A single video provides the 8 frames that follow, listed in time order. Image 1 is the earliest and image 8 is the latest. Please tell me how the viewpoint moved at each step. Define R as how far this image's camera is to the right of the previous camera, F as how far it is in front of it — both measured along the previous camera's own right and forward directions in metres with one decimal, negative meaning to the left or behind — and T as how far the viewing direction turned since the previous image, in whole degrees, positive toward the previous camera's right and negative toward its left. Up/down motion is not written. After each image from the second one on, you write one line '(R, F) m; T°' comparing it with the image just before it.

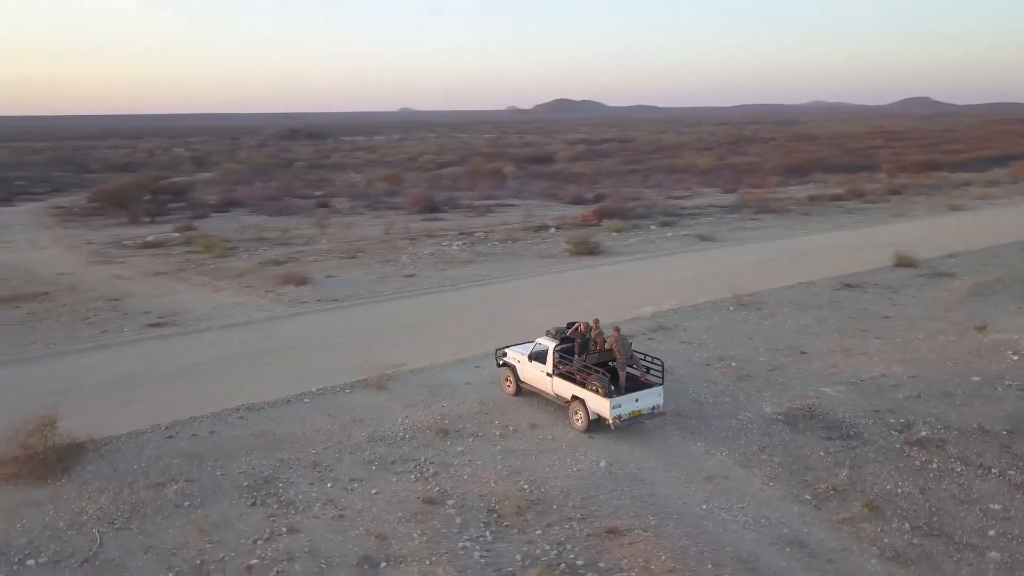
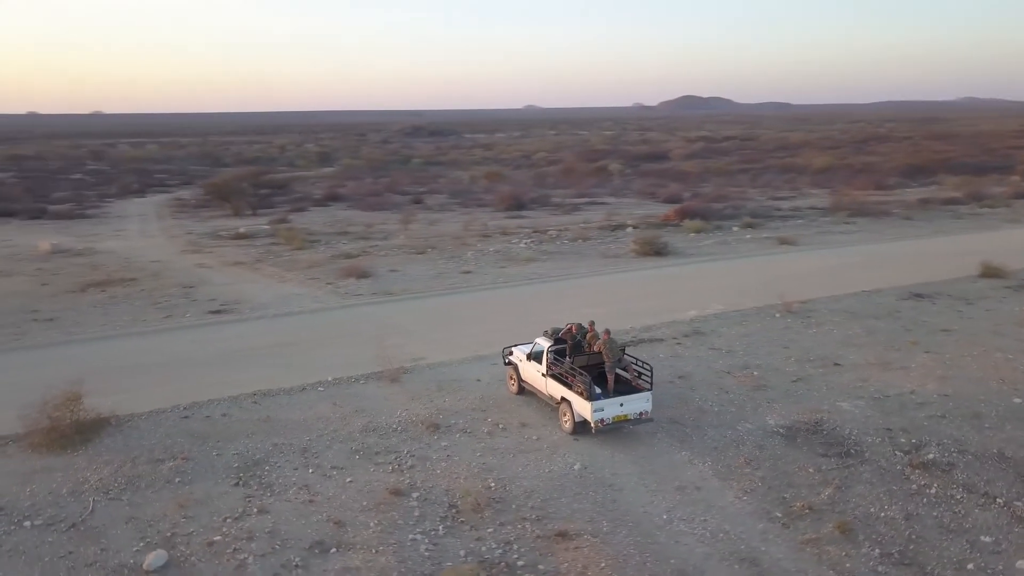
(+1.7, +0.1) m; -8°
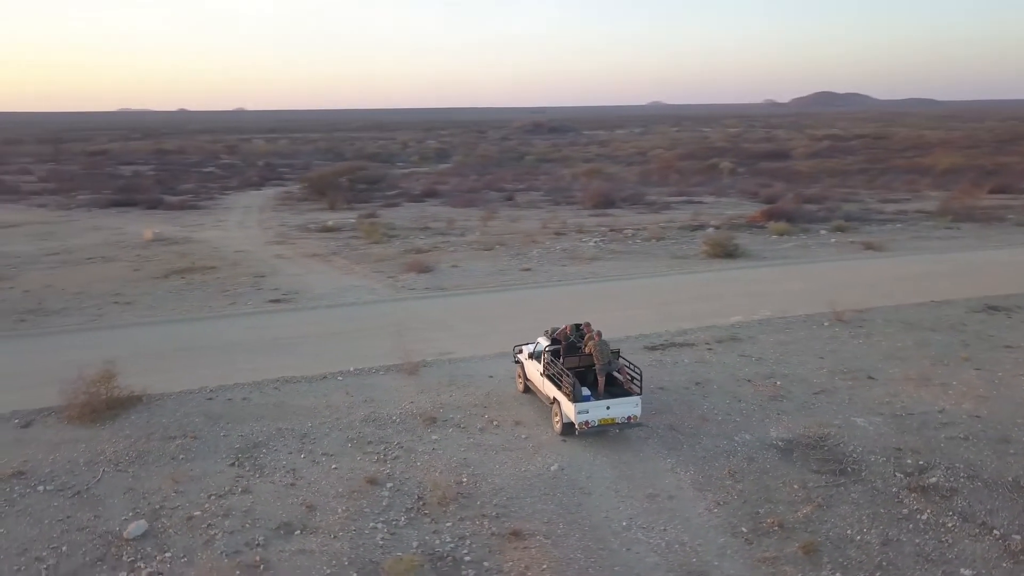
(+1.6, +0.1) m; -8°
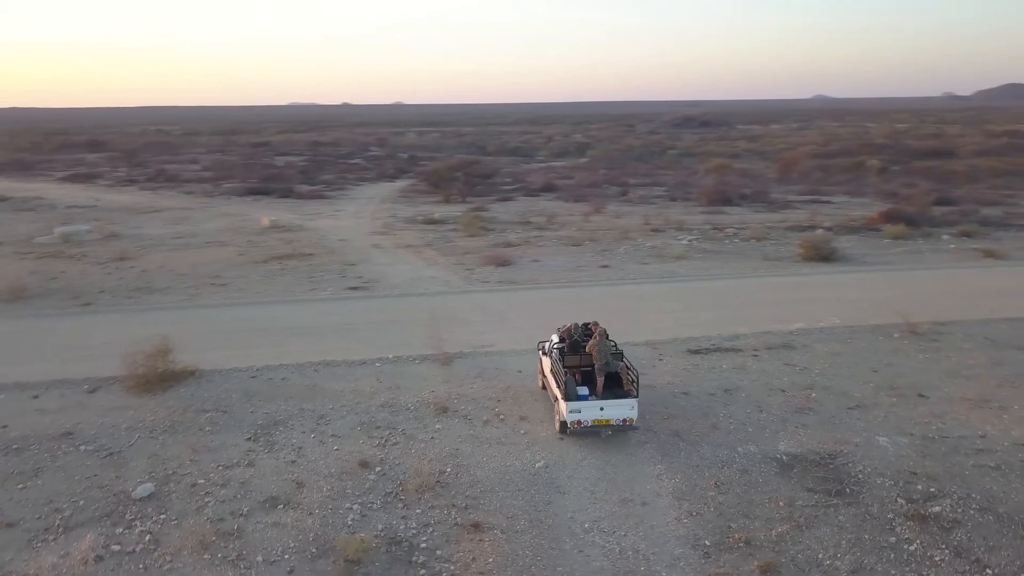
(+1.8, +0.1) m; -10°
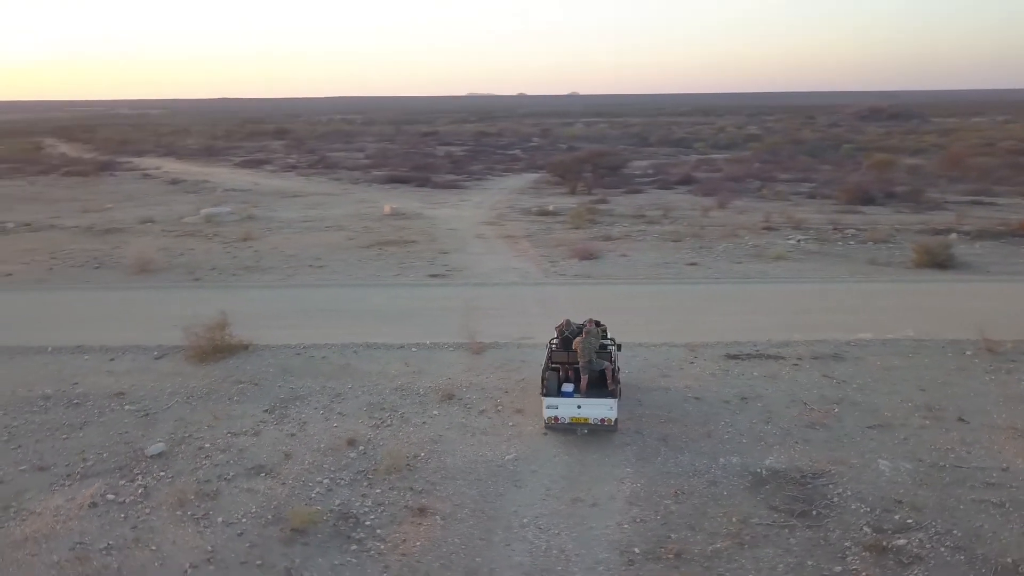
(+2.3, +0.1) m; -12°
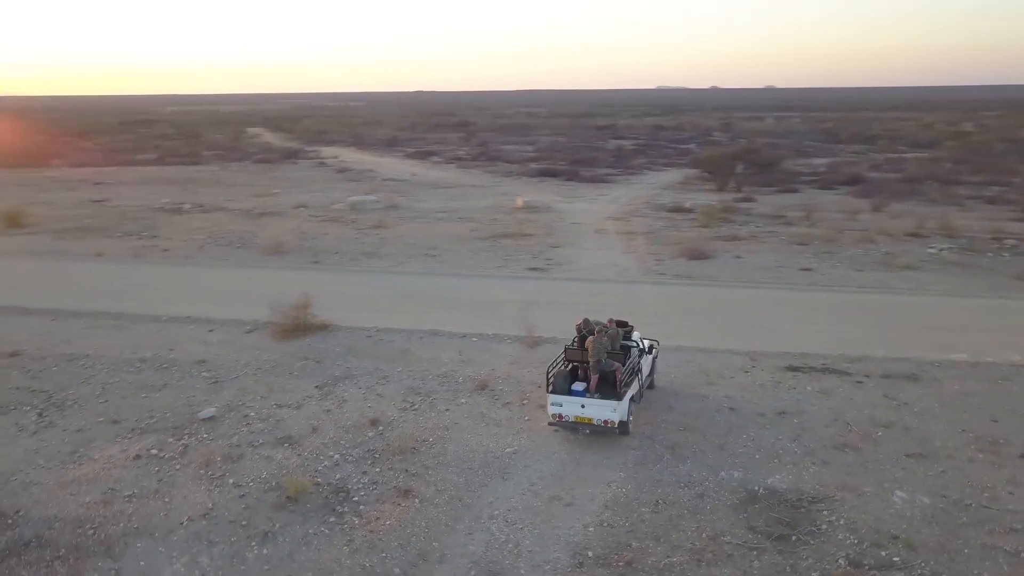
(+2.1, +0.1) m; -12°
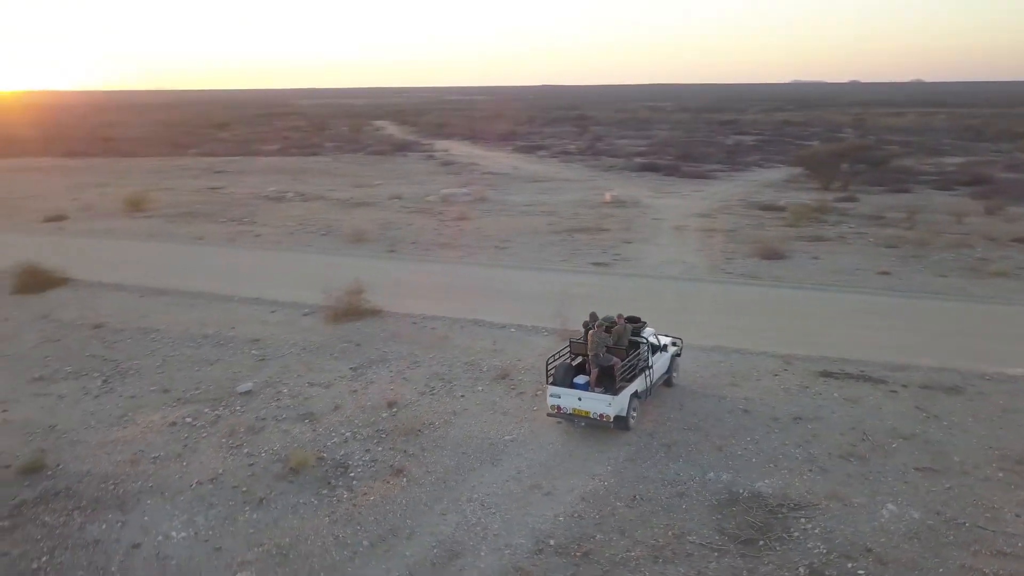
(+1.5, -0.1) m; -8°
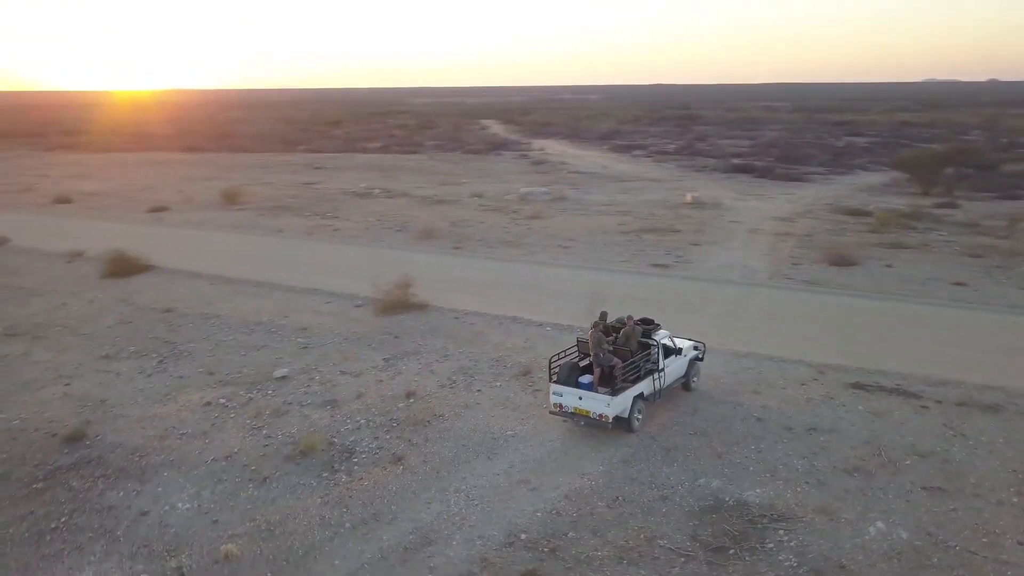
(+1.3, -0.1) m; -7°
